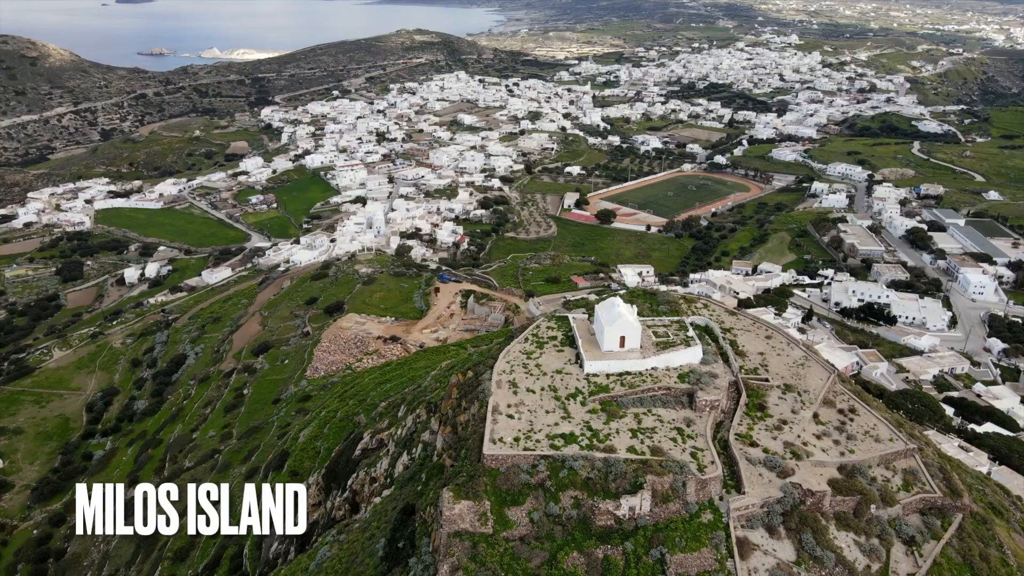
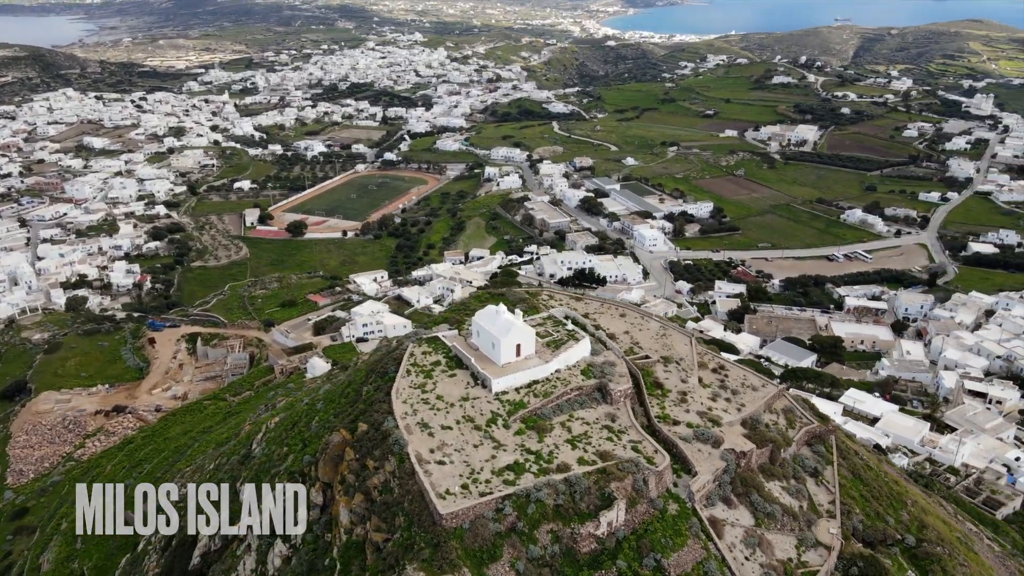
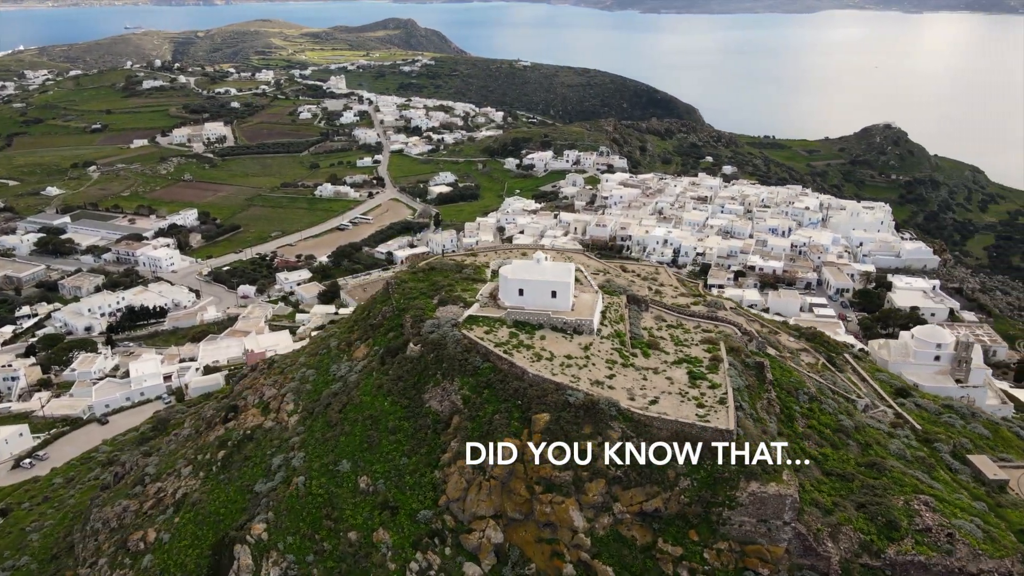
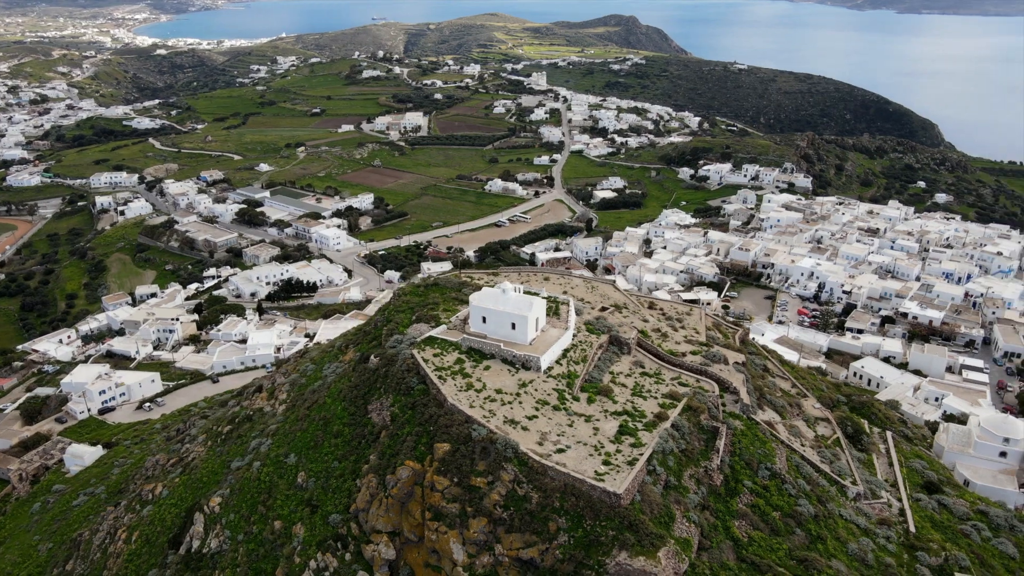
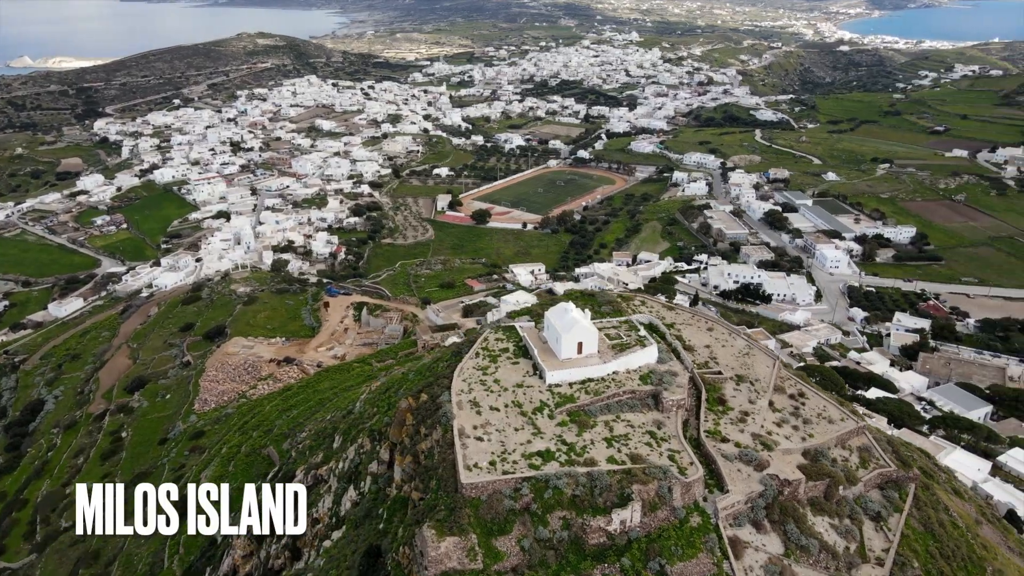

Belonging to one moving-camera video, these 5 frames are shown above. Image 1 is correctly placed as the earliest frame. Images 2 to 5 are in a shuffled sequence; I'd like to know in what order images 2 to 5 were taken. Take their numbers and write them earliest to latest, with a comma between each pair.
5, 2, 4, 3
